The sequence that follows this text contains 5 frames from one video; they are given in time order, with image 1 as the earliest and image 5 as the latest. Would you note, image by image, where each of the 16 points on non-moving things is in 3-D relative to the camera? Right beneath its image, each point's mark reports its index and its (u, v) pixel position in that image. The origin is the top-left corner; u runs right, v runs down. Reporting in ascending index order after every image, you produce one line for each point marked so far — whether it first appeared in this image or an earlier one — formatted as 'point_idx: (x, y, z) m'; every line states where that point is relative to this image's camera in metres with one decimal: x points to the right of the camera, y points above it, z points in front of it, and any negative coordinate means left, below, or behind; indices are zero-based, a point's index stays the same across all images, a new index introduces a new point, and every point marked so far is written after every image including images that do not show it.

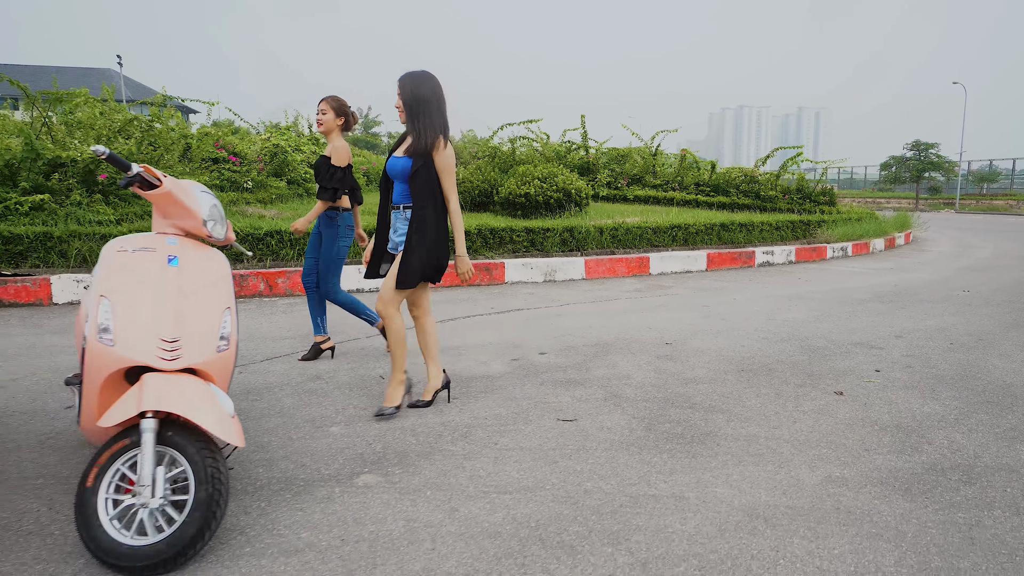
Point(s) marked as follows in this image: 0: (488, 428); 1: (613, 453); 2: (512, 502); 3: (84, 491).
0: (-0.1, -0.8, +3.4) m
1: (+0.5, -0.8, +3.1) m
2: (0.0, -0.9, +2.6) m
3: (-1.5, -0.7, +2.1) m
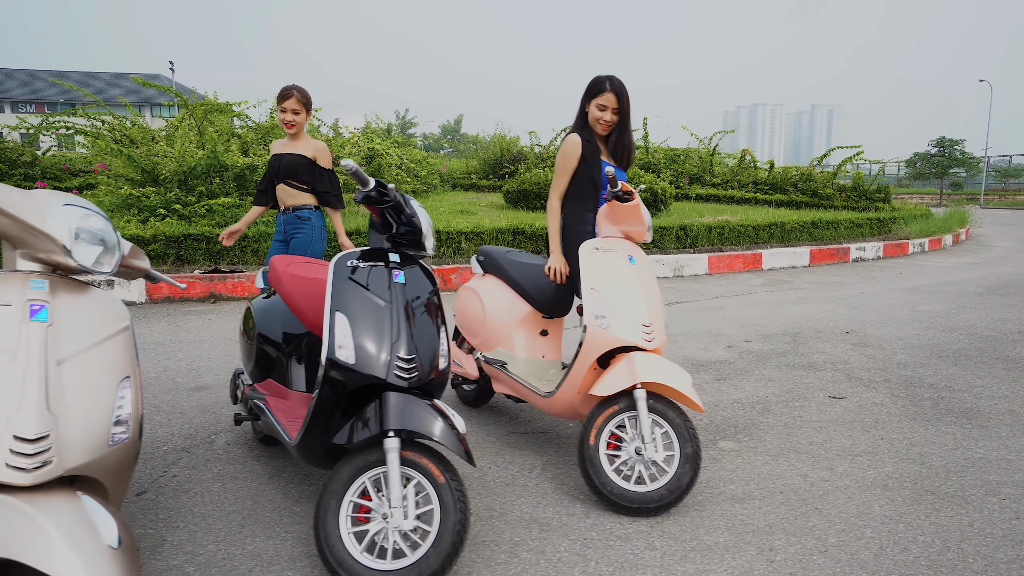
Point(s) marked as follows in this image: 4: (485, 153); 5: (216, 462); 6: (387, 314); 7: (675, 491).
0: (+1.7, -0.7, +3.8) m
1: (+2.4, -0.8, +3.6) m
2: (+1.8, -0.9, +3.1) m
3: (+0.3, -0.7, +2.6) m
4: (-0.9, +3.8, +16.9) m
5: (-1.4, -0.8, +2.9) m
6: (-0.4, -0.1, +2.2) m
7: (+0.7, -0.8, +2.5) m
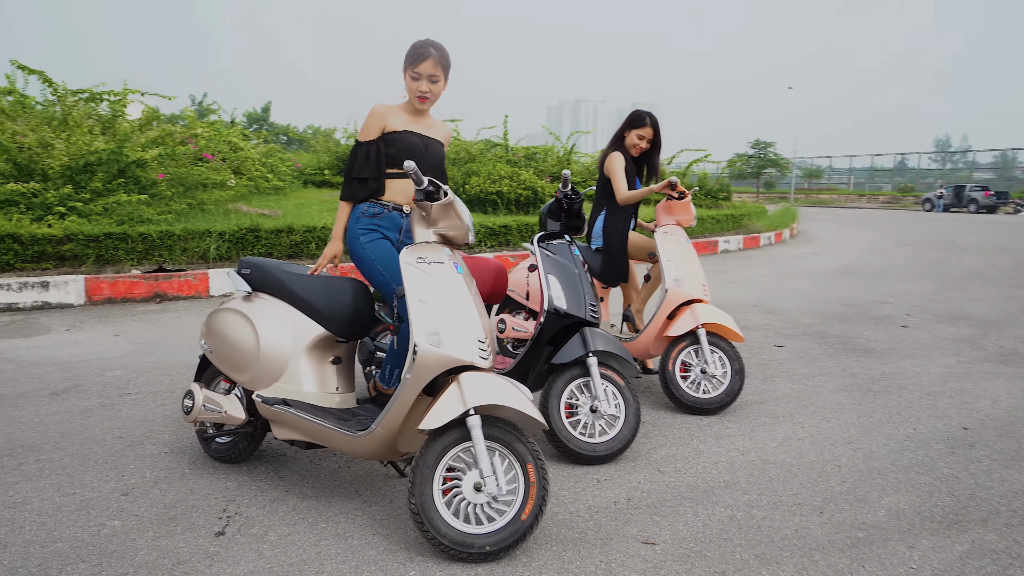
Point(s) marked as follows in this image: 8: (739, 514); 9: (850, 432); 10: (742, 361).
0: (+2.1, -0.5, +5.2) m
1: (+2.7, -0.6, +5.2) m
2: (+2.4, -0.7, +4.6) m
3: (+1.0, -0.5, +3.8) m
4: (-3.6, +3.9, +17.4) m
5: (-0.7, -0.7, +3.6) m
6: (+0.3, +0.1, +3.2) m
7: (+1.4, -0.7, +3.7) m
8: (+1.0, -1.0, +2.5) m
9: (+1.9, -0.8, +3.4) m
10: (+1.5, -0.5, +3.8) m
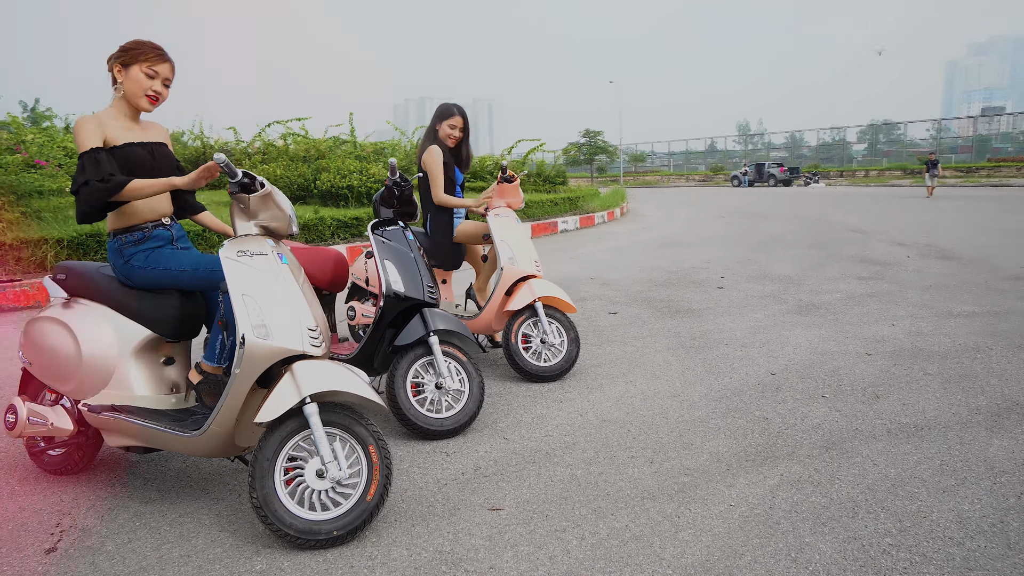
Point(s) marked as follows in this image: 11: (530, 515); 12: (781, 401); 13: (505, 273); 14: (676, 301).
0: (+0.8, -0.3, +5.6) m
1: (+1.5, -0.3, +5.7) m
2: (+1.2, -0.4, +5.0) m
3: (0.0, -0.4, +4.0) m
4: (-7.6, +3.8, +16.2) m
5: (-1.6, -0.7, +3.5) m
6: (-0.5, +0.1, +3.3) m
7: (+0.4, -0.5, +4.0) m
8: (+0.3, -0.8, +2.8) m
9: (+1.1, -0.6, +3.8) m
10: (+0.5, -0.3, +4.1) m
11: (+0.1, -0.9, +2.4) m
12: (+1.6, -0.6, +3.6) m
13: (0.0, +0.1, +4.0) m
14: (+1.8, -0.2, +6.3) m
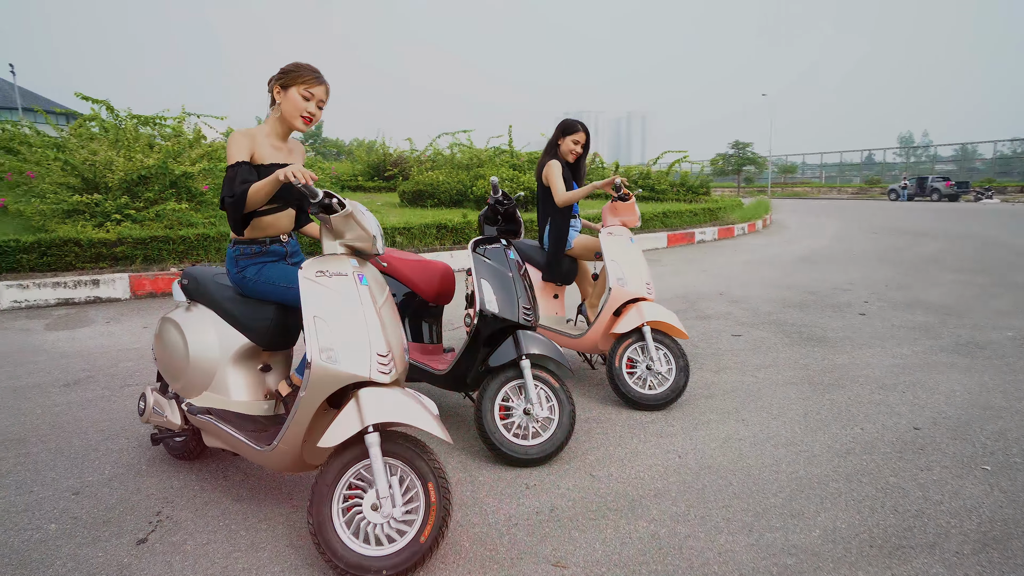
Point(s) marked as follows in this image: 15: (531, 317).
0: (+1.7, -0.5, +5.2) m
1: (+2.4, -0.5, +5.1) m
2: (+2.0, -0.6, +4.5) m
3: (+0.6, -0.5, +3.7) m
4: (-4.3, +4.0, +17.2) m
5: (-1.1, -0.7, +3.5) m
6: (0.0, +0.1, +3.1) m
7: (+1.0, -0.6, +3.6) m
8: (+0.6, -1.0, +2.5) m
9: (+1.6, -0.8, +3.4) m
10: (+1.1, -0.4, +3.7) m
11: (+0.3, -1.0, +2.2) m
12: (+2.1, -0.9, +3.0) m
13: (+0.6, 0.0, +3.7) m
14: (+2.8, -0.4, +5.6) m
15: (+0.1, -0.1, +3.1) m
